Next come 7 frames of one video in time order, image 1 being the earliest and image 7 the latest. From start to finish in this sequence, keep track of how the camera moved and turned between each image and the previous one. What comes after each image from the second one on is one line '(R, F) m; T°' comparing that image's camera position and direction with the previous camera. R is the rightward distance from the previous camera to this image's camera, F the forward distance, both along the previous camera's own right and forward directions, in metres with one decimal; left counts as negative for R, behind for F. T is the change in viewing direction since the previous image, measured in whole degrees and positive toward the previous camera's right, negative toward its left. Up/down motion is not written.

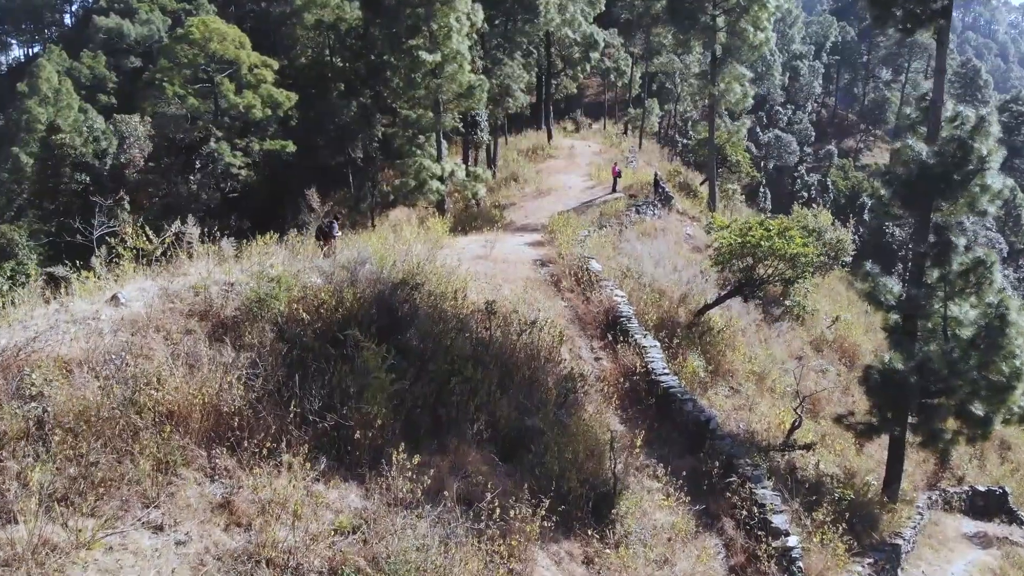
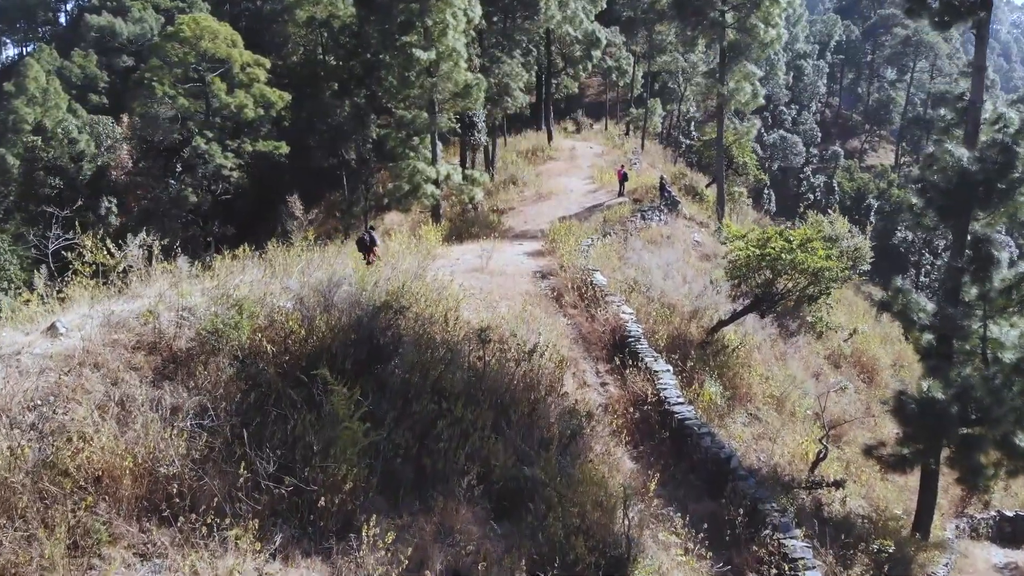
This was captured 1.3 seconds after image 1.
(0.0, +1.0) m; 0°
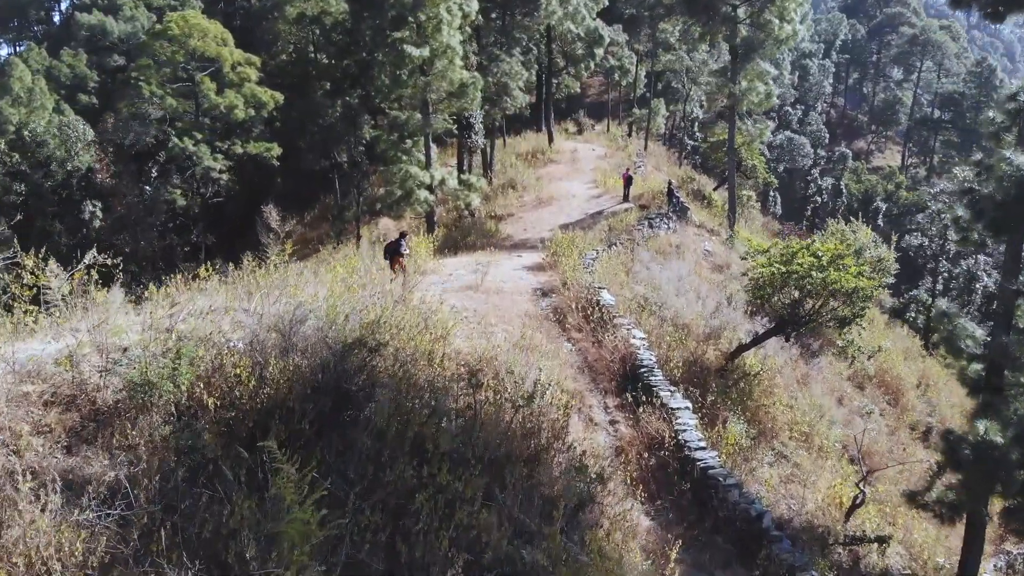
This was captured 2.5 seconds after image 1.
(0.0, +1.1) m; 0°
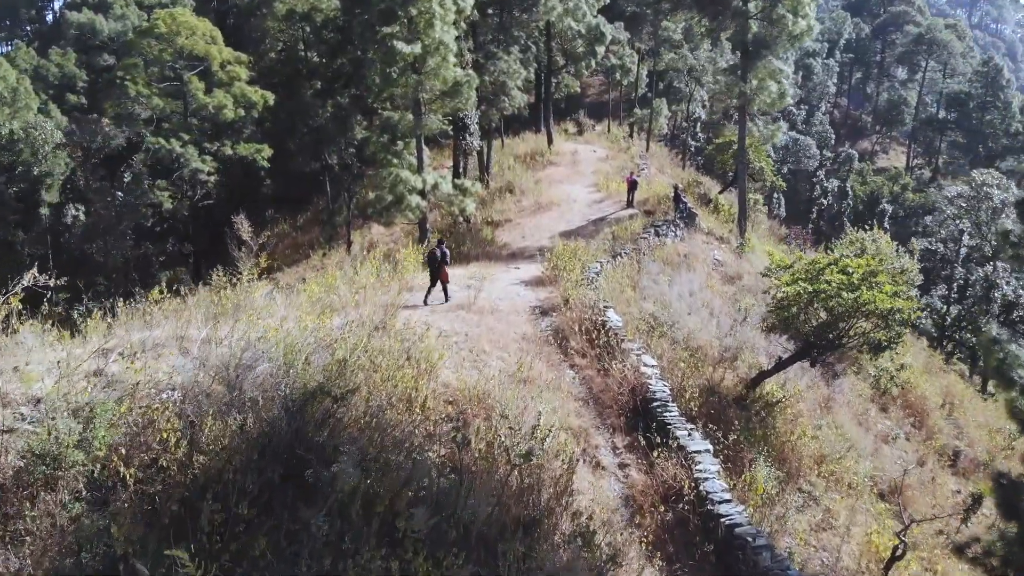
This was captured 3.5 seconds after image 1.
(0.0, +1.0) m; 0°
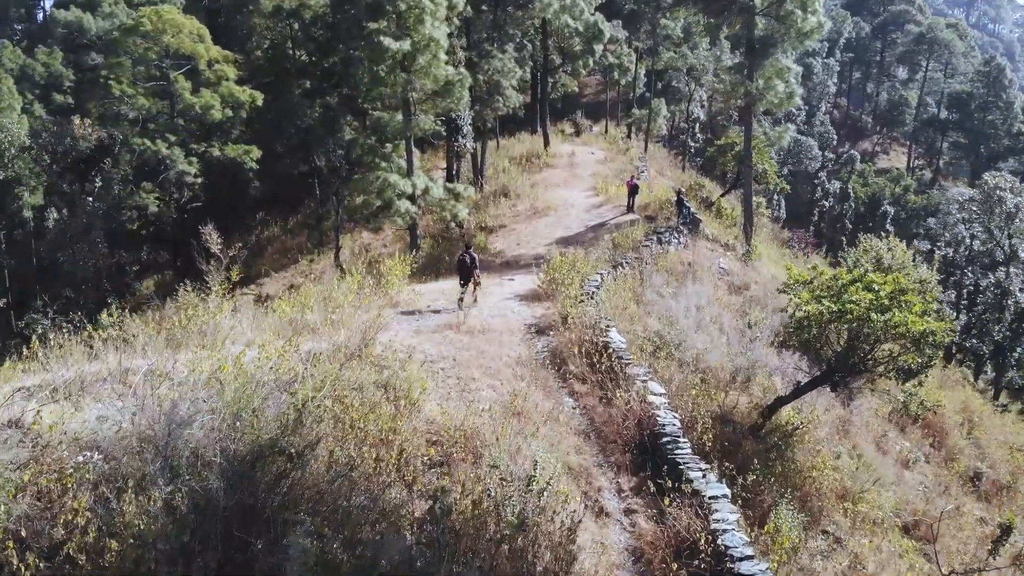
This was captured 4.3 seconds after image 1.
(0.0, +0.8) m; 0°
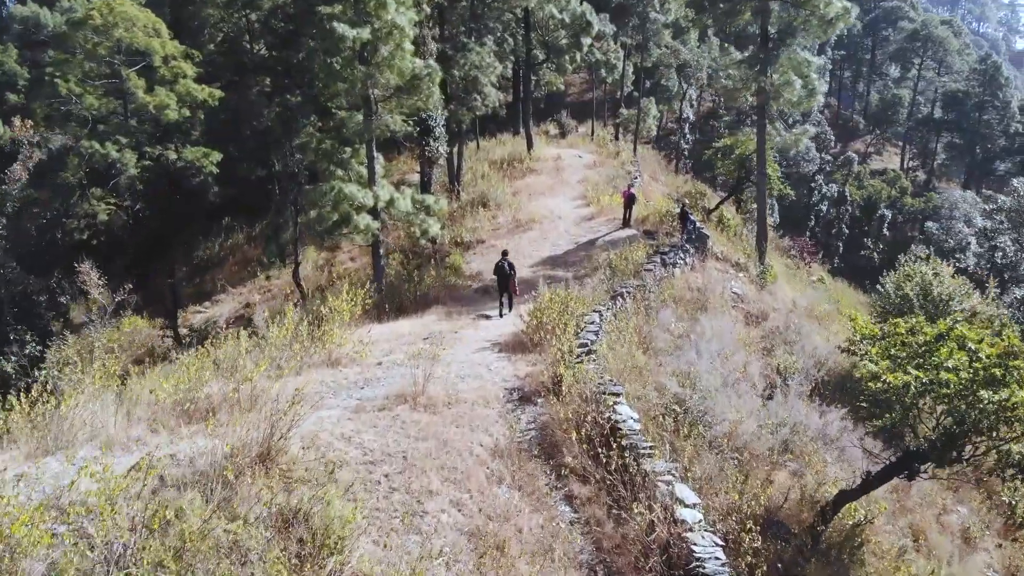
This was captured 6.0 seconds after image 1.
(+0.1, +2.2) m; +1°
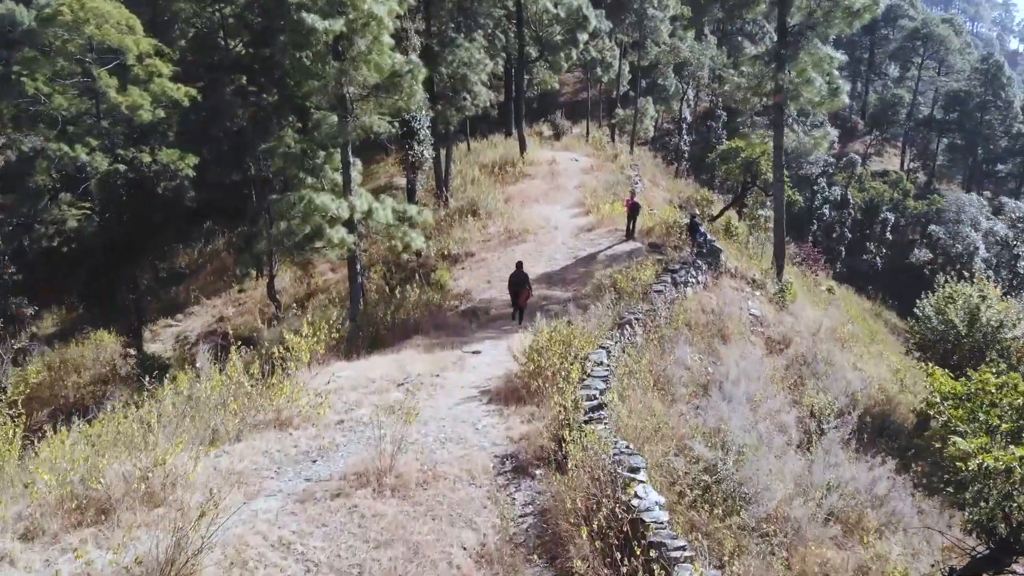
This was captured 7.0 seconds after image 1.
(0.0, +1.4) m; 0°
